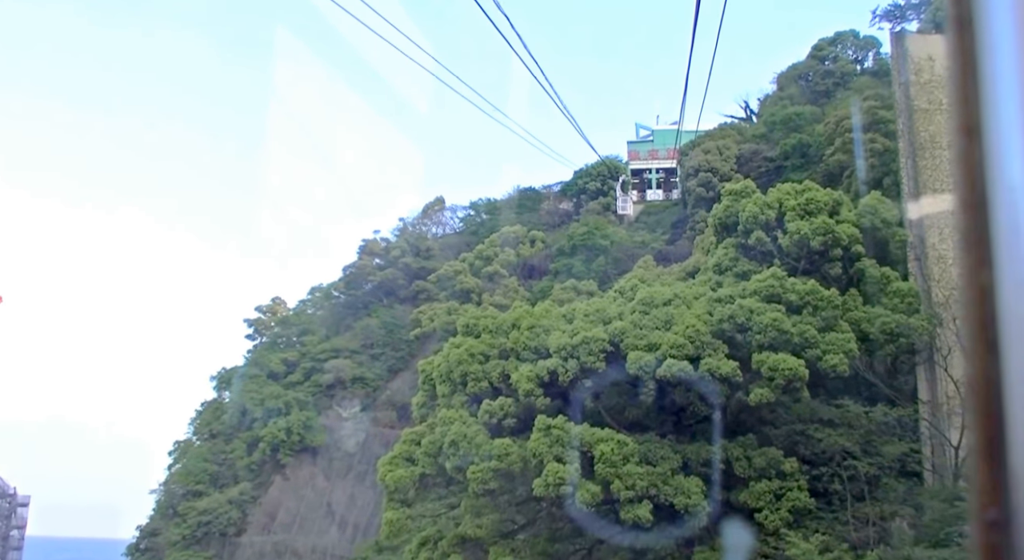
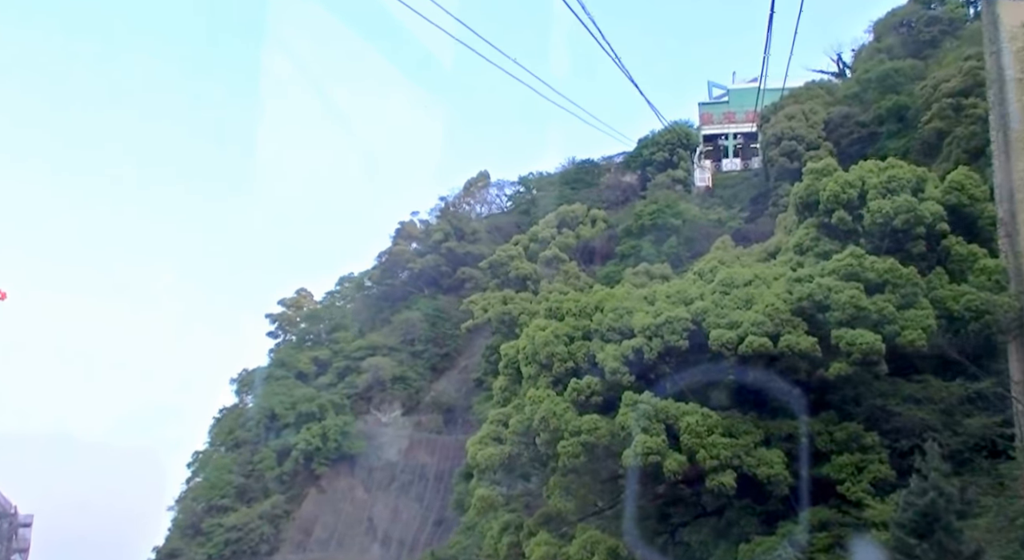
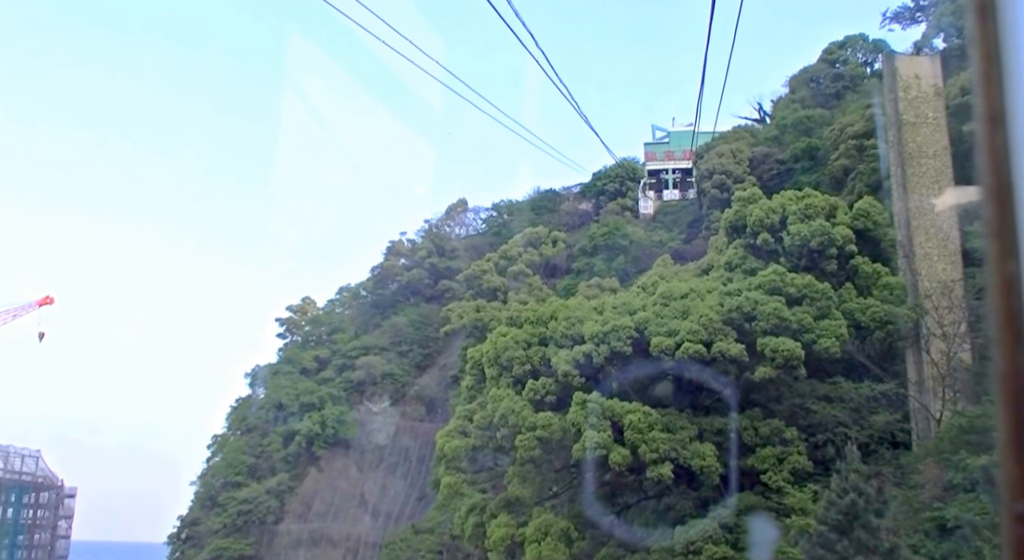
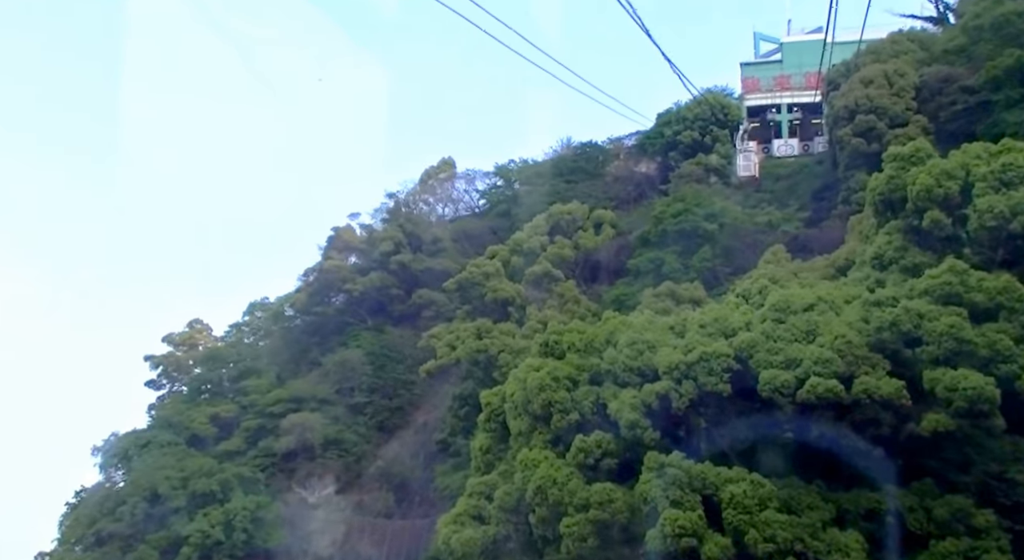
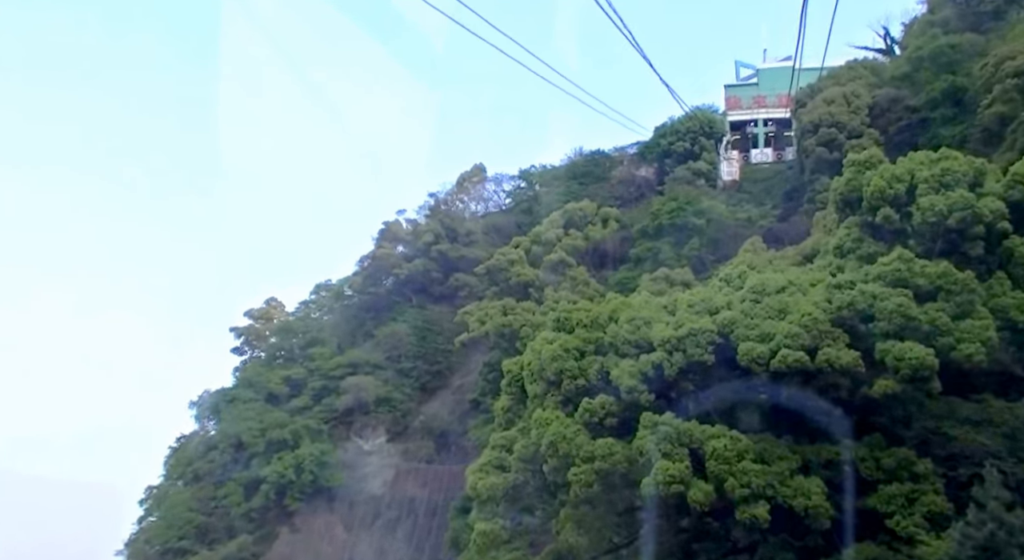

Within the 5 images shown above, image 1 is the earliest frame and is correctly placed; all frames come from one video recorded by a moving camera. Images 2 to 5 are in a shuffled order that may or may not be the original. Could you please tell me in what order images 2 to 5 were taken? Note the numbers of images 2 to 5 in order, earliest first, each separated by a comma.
3, 2, 5, 4
